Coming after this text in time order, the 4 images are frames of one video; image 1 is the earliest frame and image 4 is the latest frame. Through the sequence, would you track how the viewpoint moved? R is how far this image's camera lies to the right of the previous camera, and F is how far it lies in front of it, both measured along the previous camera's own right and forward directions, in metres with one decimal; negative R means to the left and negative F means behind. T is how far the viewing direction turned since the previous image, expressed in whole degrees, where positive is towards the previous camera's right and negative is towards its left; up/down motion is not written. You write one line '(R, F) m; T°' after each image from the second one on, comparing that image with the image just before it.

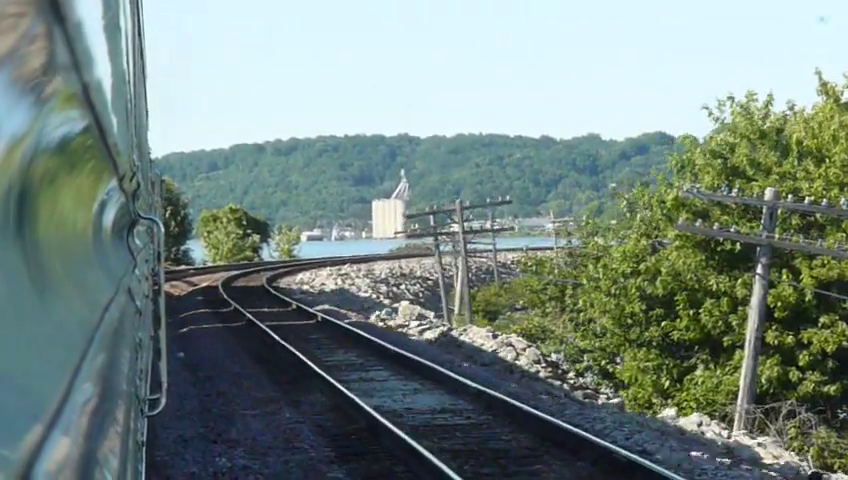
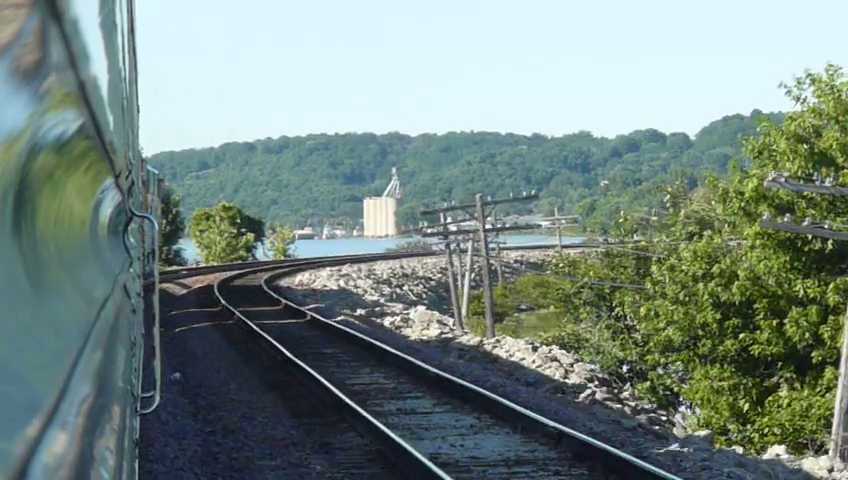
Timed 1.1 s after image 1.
(-0.1, +0.3) m; 0°
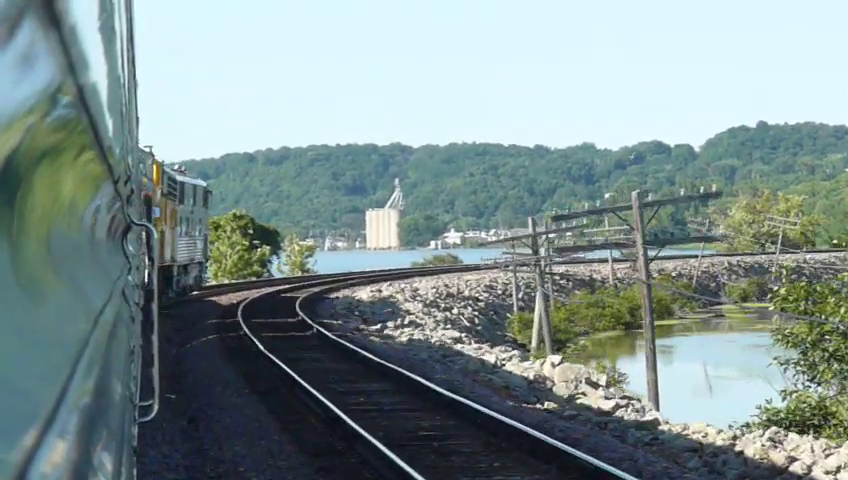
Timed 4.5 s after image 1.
(-0.2, +0.9) m; 0°
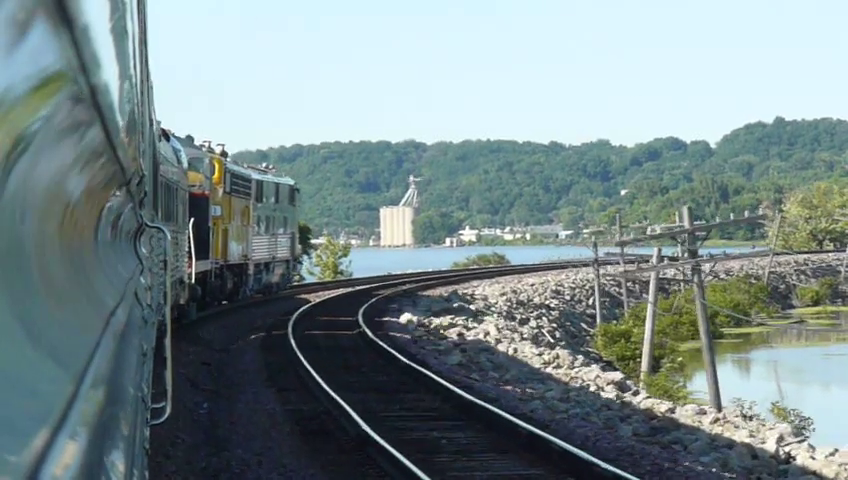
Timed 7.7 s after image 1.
(-0.2, +0.8) m; -1°
